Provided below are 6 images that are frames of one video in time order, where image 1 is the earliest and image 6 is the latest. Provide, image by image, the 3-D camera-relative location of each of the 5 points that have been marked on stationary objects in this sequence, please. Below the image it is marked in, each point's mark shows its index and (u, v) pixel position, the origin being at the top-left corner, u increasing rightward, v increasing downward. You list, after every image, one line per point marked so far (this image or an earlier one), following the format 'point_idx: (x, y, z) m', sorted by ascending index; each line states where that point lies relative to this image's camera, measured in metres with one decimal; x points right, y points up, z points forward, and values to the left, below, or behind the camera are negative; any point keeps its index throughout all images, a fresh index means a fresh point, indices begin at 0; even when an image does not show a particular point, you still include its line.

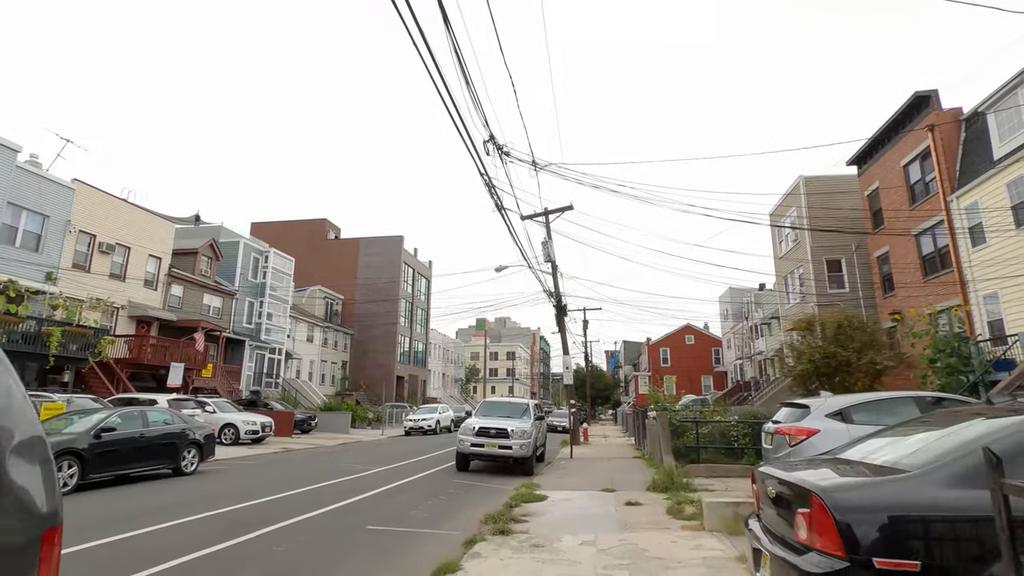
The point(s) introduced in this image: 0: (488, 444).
0: (-0.6, -3.5, +12.9) m
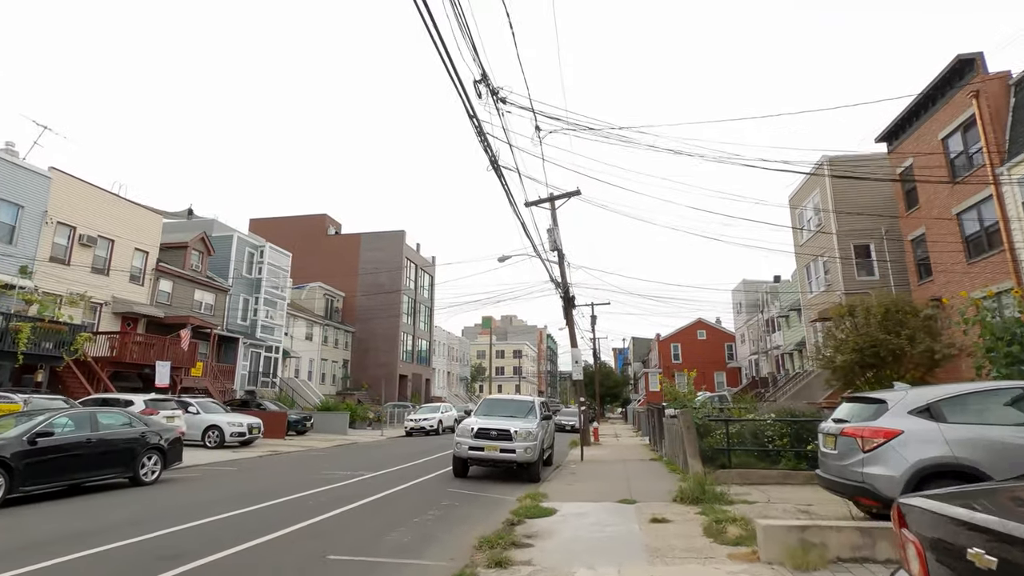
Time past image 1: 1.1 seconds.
0: (-0.5, -3.1, +11.5) m
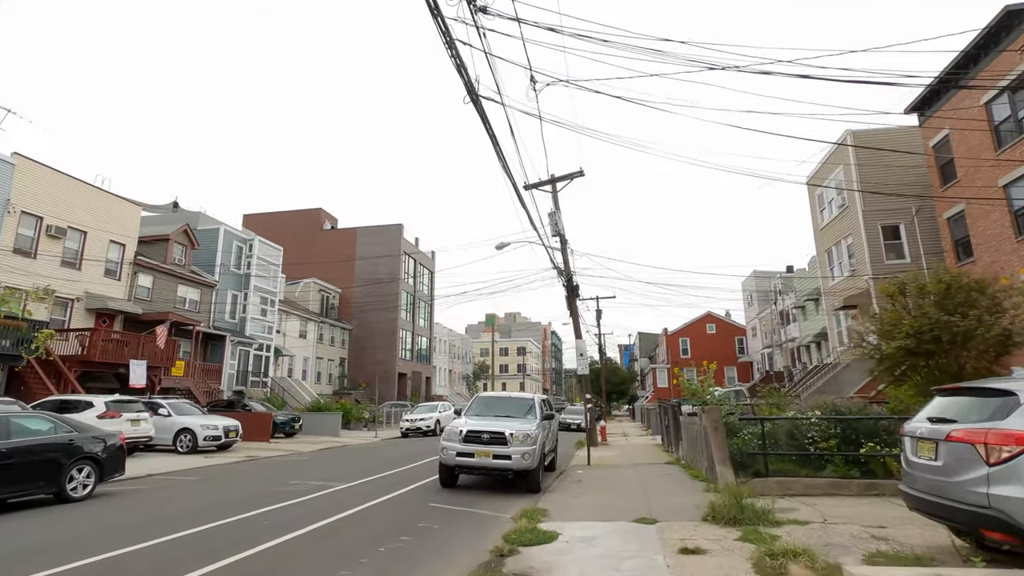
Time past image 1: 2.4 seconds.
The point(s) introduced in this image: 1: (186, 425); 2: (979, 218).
0: (-0.6, -2.8, +9.8) m
1: (-9.7, -4.1, +17.2) m
2: (+13.6, +2.1, +16.9) m
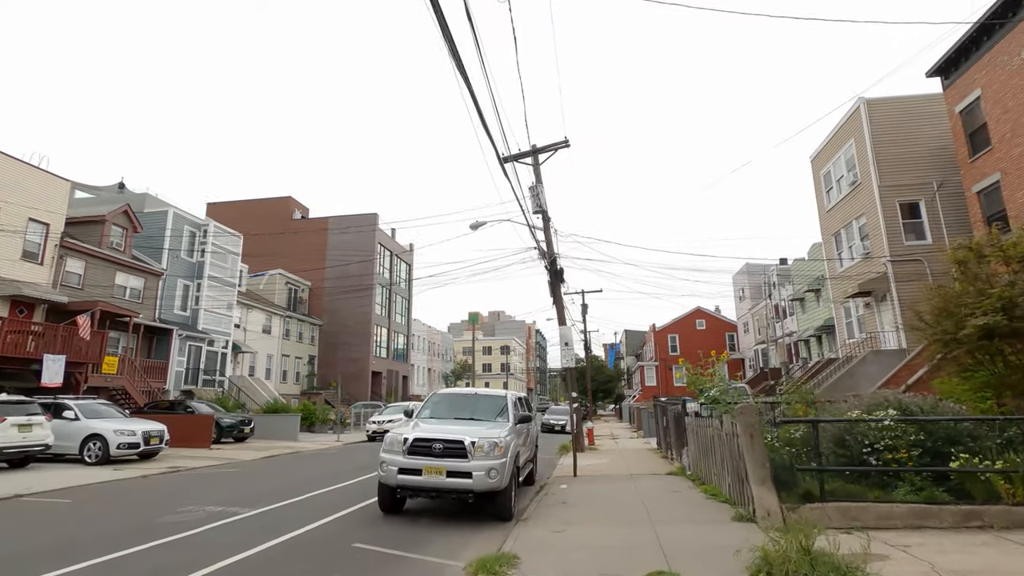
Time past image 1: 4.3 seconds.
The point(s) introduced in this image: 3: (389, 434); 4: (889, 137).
0: (-1.1, -2.3, +7.3) m
1: (-10.4, -3.6, +14.5) m
2: (+12.9, +2.6, +14.8) m
3: (-1.6, -1.9, +7.8) m
4: (+12.1, +4.9, +18.7) m
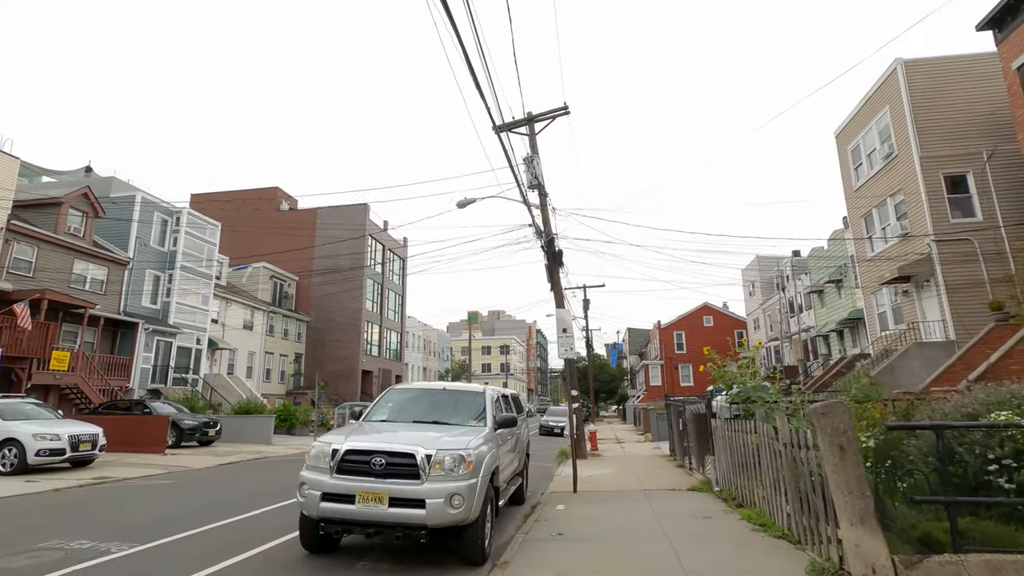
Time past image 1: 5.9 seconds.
0: (-1.3, -1.8, +5.1) m
1: (-10.6, -3.1, +12.3) m
2: (+12.7, +3.0, +12.6) m
3: (-1.9, -1.5, +5.6) m
4: (+11.9, +5.3, +16.5) m
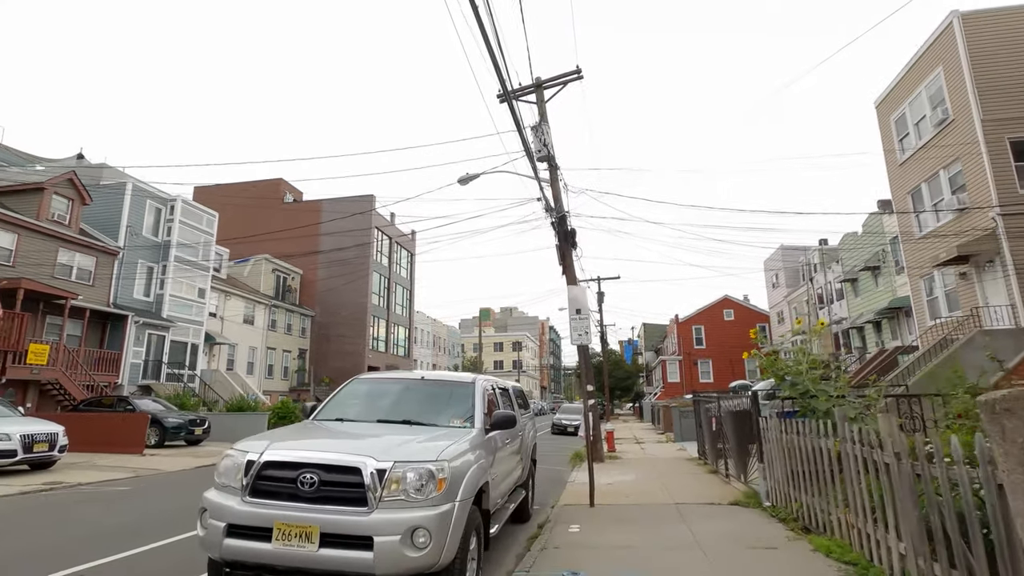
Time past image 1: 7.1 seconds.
0: (-1.4, -1.4, +3.5) m
1: (-10.5, -2.7, +10.9) m
2: (+12.8, +3.5, +10.6) m
3: (-1.9, -1.1, +4.0) m
4: (+12.1, +5.8, +14.6) m
